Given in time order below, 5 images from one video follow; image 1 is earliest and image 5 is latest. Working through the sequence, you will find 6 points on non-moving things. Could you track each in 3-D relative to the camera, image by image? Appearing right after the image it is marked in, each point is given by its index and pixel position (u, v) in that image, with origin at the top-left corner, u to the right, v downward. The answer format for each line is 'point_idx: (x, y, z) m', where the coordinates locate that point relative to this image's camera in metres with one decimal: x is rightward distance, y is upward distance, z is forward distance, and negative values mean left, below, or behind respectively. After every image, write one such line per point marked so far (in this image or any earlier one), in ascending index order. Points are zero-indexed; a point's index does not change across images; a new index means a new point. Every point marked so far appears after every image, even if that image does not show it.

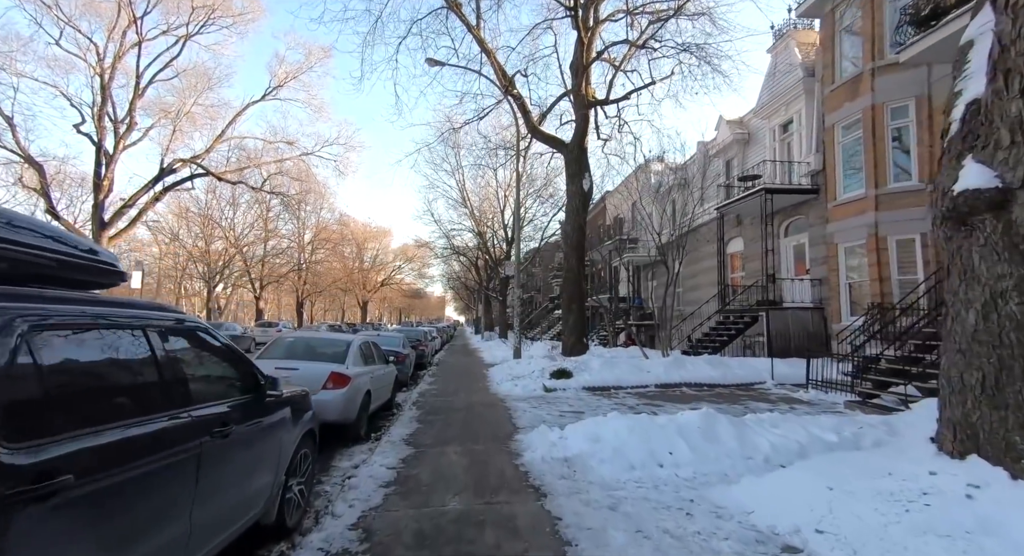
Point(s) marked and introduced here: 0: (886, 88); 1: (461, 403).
0: (+9.4, +4.8, +12.6) m
1: (-1.0, -2.5, +9.9) m
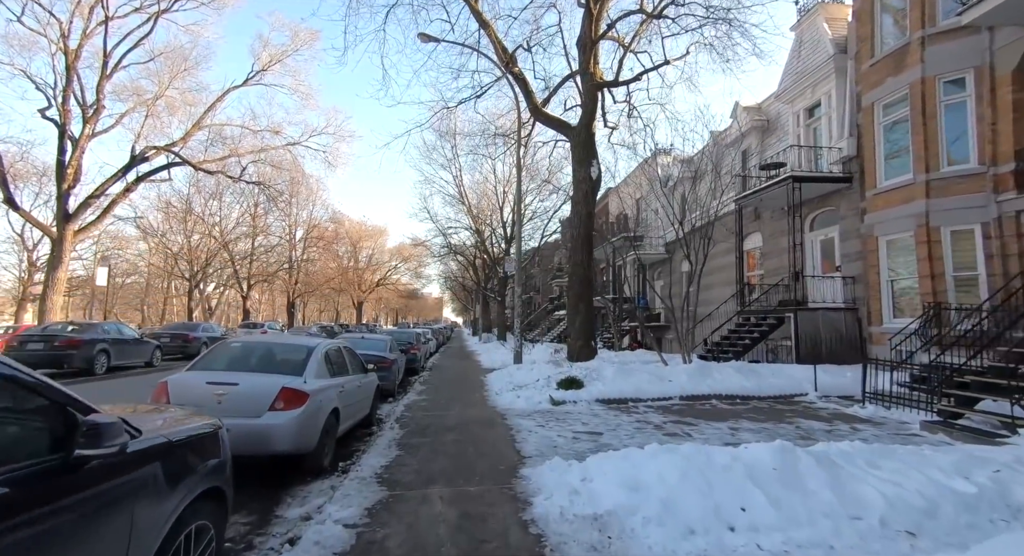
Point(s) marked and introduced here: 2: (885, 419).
0: (+9.5, +4.9, +11.1) m
1: (-1.0, -2.4, +8.3) m
2: (+5.7, -2.2, +7.7) m
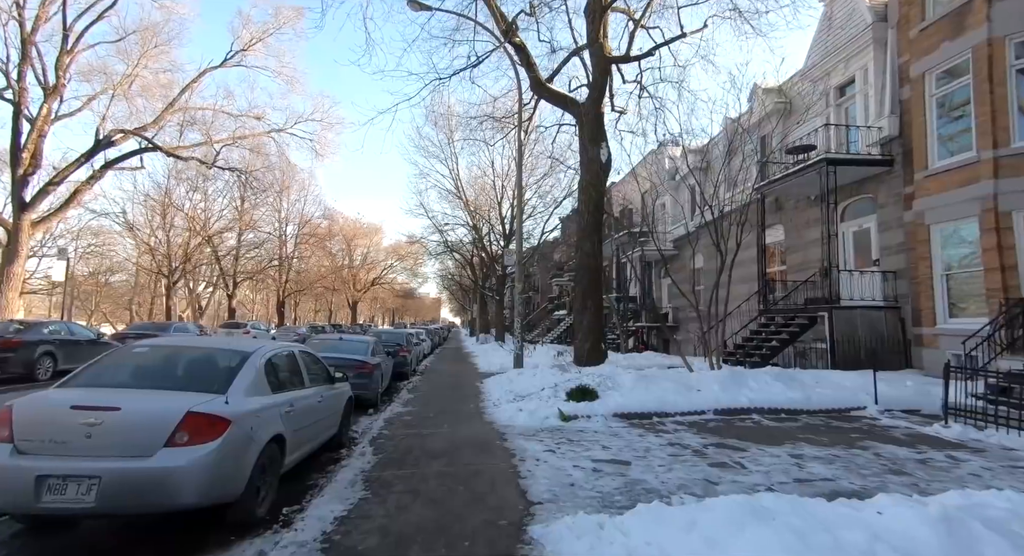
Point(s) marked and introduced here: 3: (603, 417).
0: (+9.5, +5.0, +9.5) m
1: (-1.0, -2.2, +6.7) m
2: (+5.8, -2.0, +6.1) m
3: (+1.4, -2.2, +7.8) m
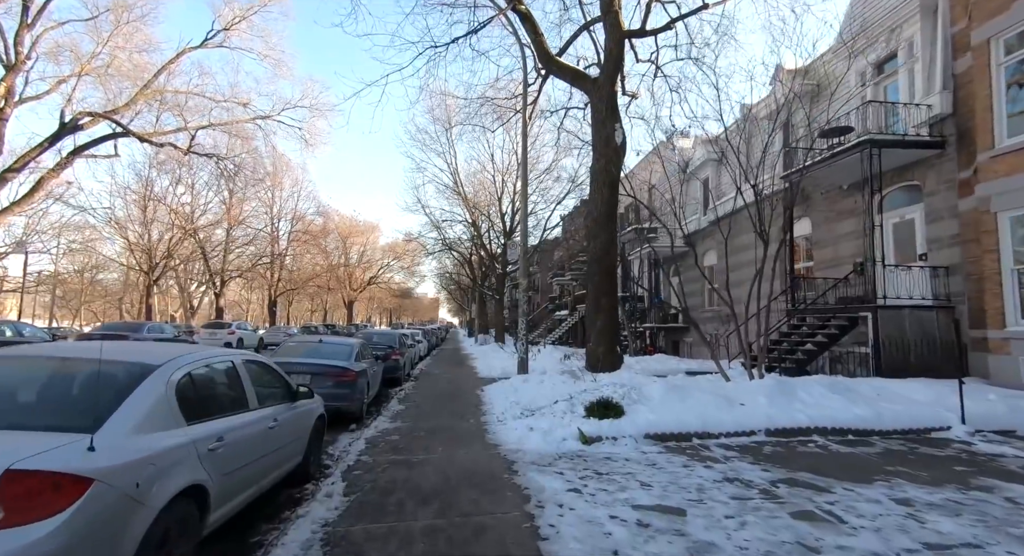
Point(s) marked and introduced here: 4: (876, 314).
0: (+9.6, +5.1, +8.1) m
1: (-0.9, -2.1, +5.3) m
2: (+5.9, -1.9, +4.7) m
3: (+1.5, -2.1, +6.4) m
4: (+8.1, -0.8, +11.2) m
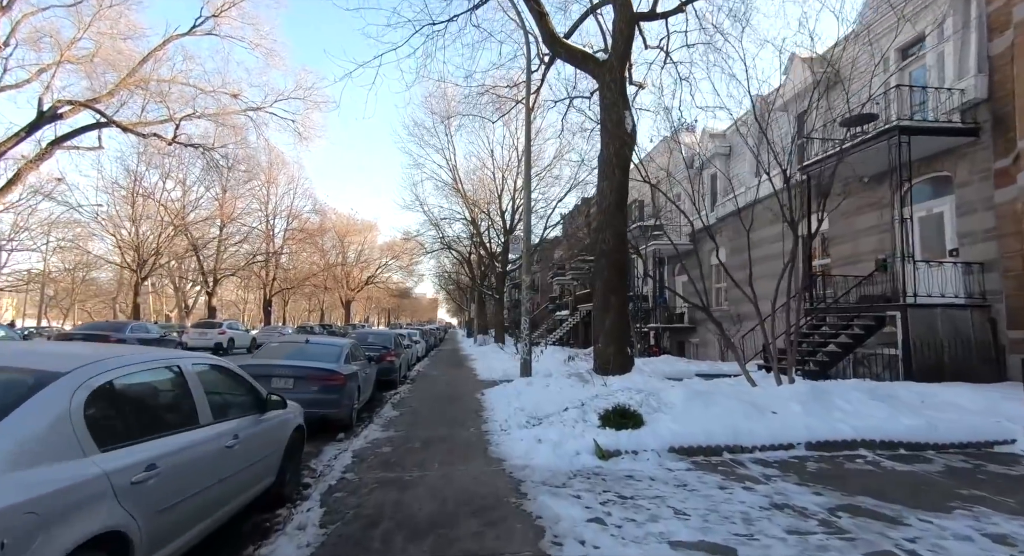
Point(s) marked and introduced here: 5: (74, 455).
0: (+9.7, +5.2, +7.4) m
1: (-0.8, -2.0, +4.5) m
2: (+6.0, -1.8, +3.9) m
3: (+1.6, -2.0, +5.6) m
4: (+8.2, -0.7, +10.4) m
5: (-2.1, -0.8, +2.4) m
